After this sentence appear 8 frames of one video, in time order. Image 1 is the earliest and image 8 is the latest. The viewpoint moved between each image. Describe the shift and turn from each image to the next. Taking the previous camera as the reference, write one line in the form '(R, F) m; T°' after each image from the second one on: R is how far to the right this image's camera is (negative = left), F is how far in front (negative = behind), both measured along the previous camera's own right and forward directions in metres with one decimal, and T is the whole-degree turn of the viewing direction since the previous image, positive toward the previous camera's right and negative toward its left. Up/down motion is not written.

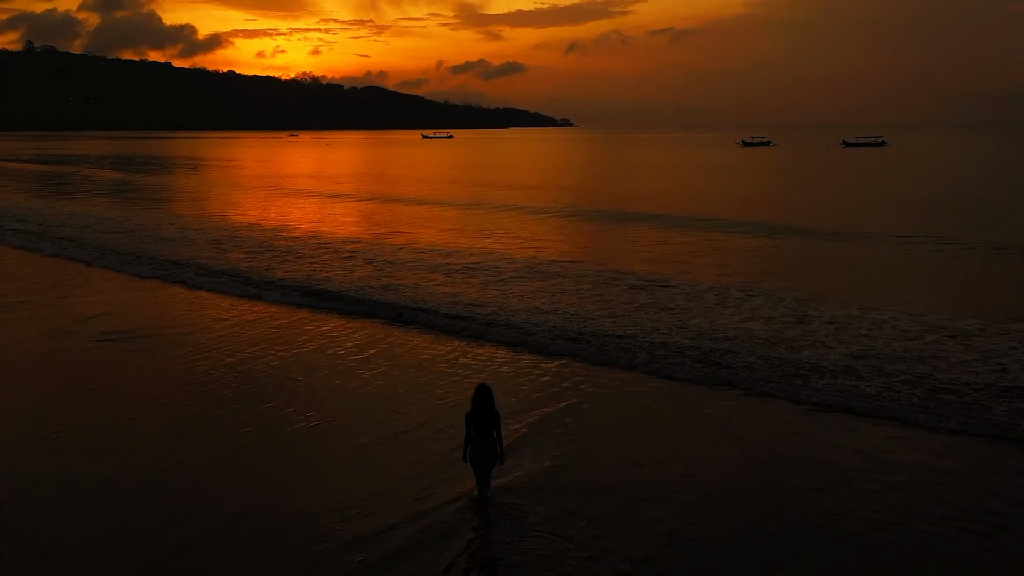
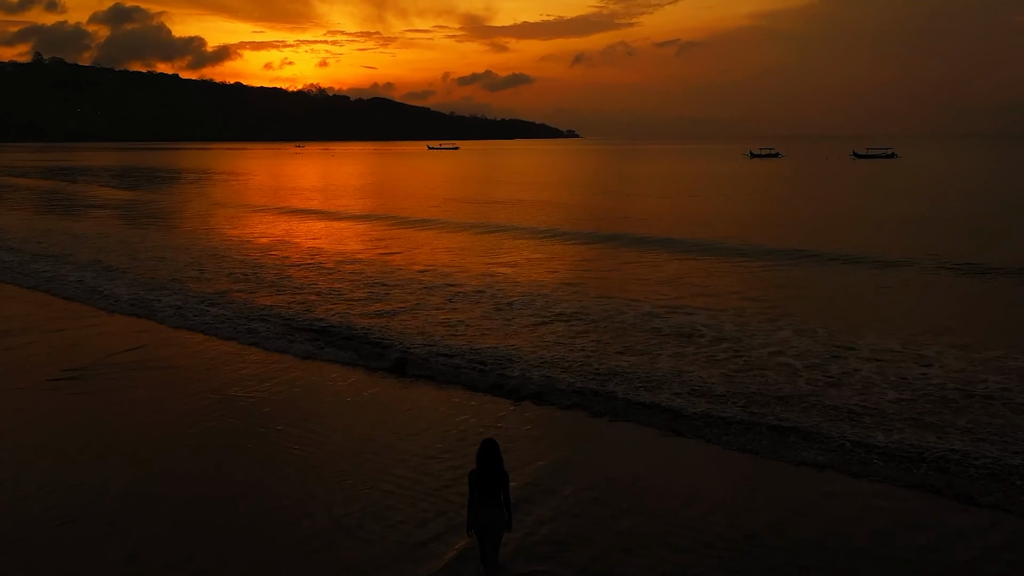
(0.0, +0.9) m; 0°
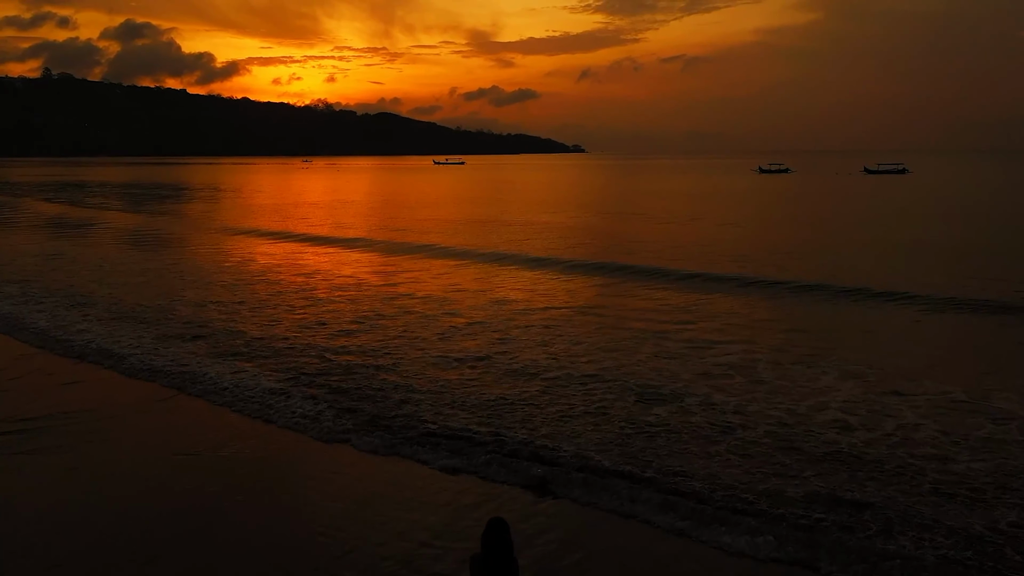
(-0.1, +1.2) m; 0°
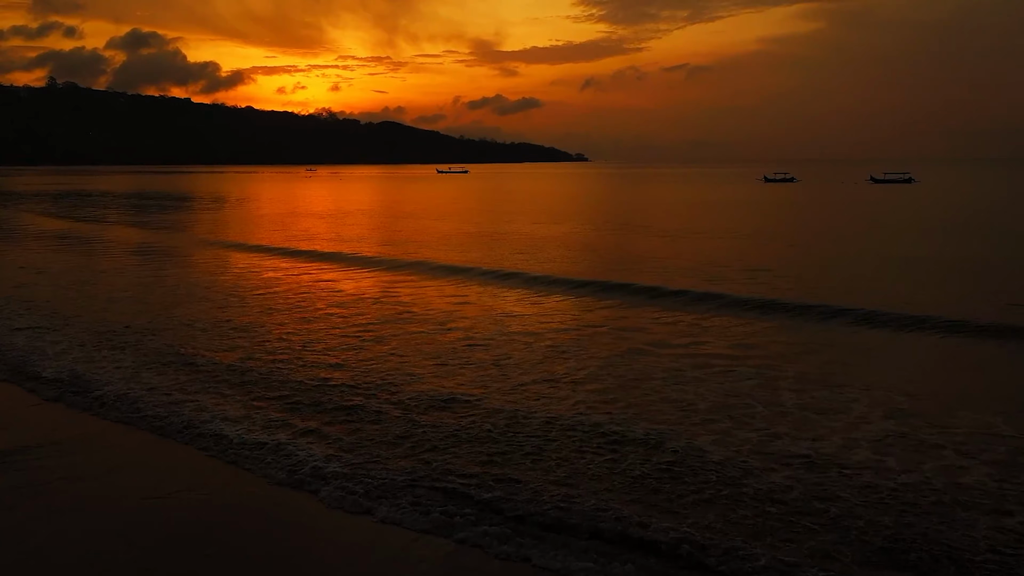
(0.0, +0.7) m; 0°
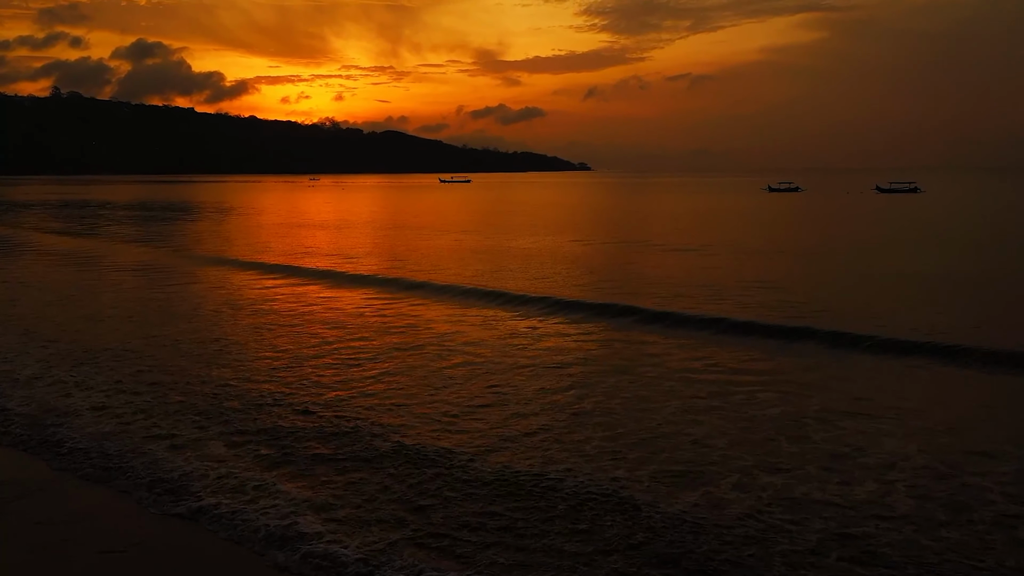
(-0.1, +0.7) m; 0°
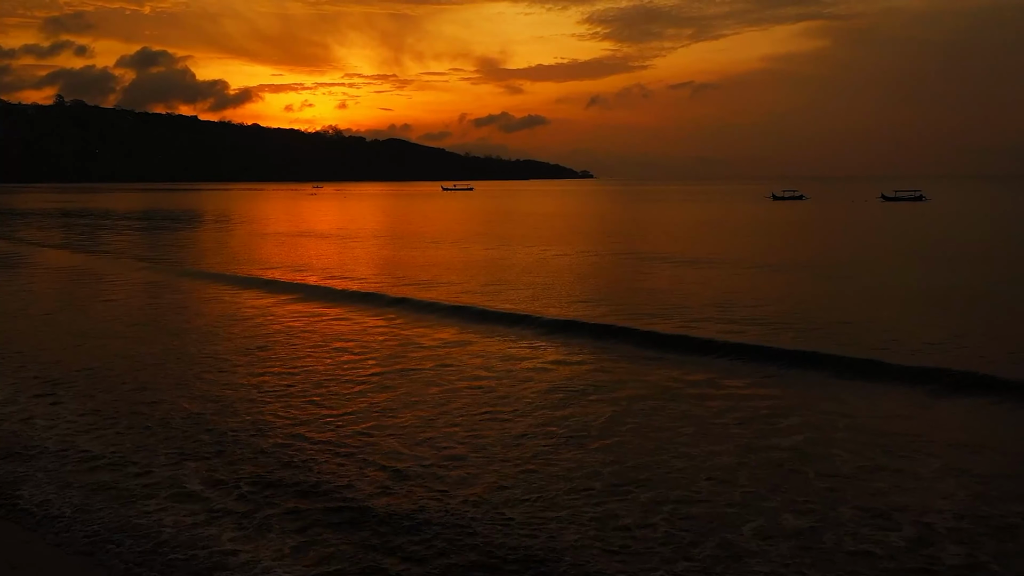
(0.0, +0.6) m; 0°
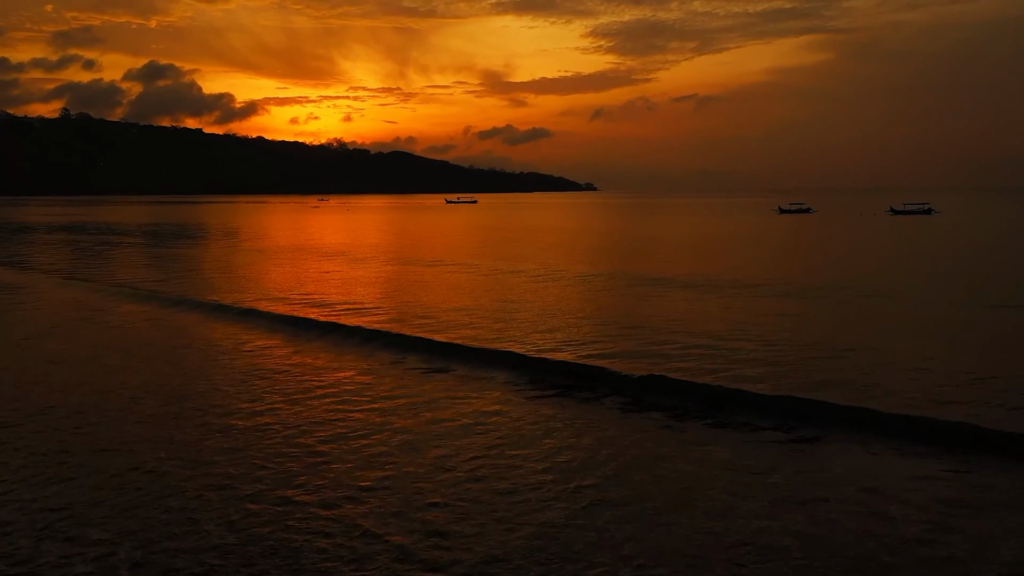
(-0.1, +1.0) m; 0°
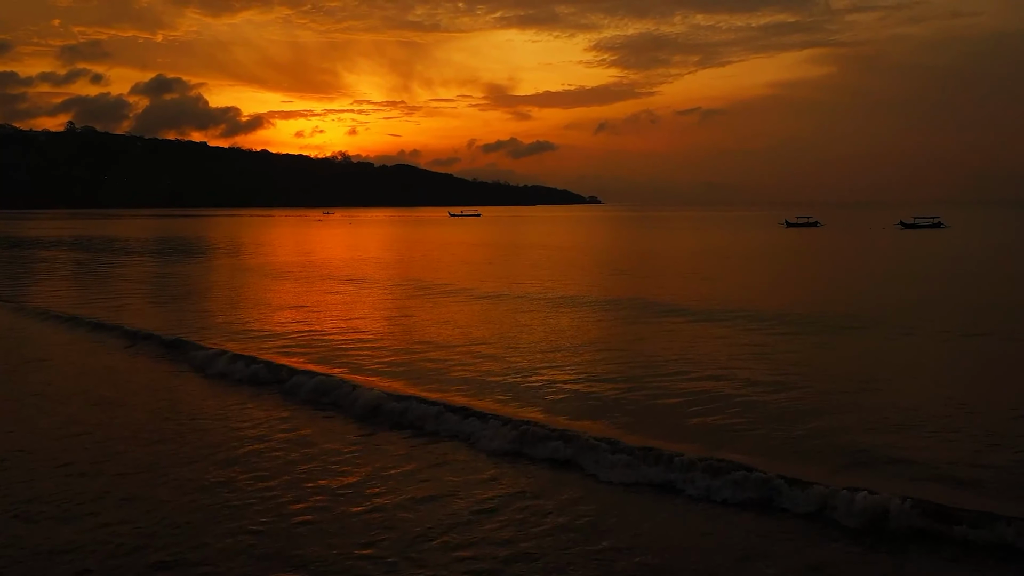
(-0.2, +1.3) m; 0°
